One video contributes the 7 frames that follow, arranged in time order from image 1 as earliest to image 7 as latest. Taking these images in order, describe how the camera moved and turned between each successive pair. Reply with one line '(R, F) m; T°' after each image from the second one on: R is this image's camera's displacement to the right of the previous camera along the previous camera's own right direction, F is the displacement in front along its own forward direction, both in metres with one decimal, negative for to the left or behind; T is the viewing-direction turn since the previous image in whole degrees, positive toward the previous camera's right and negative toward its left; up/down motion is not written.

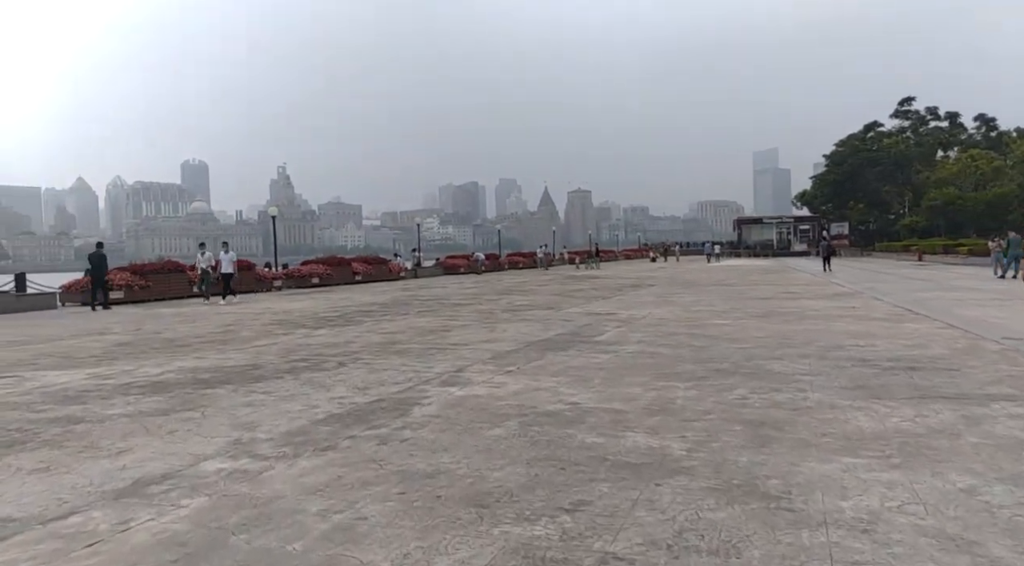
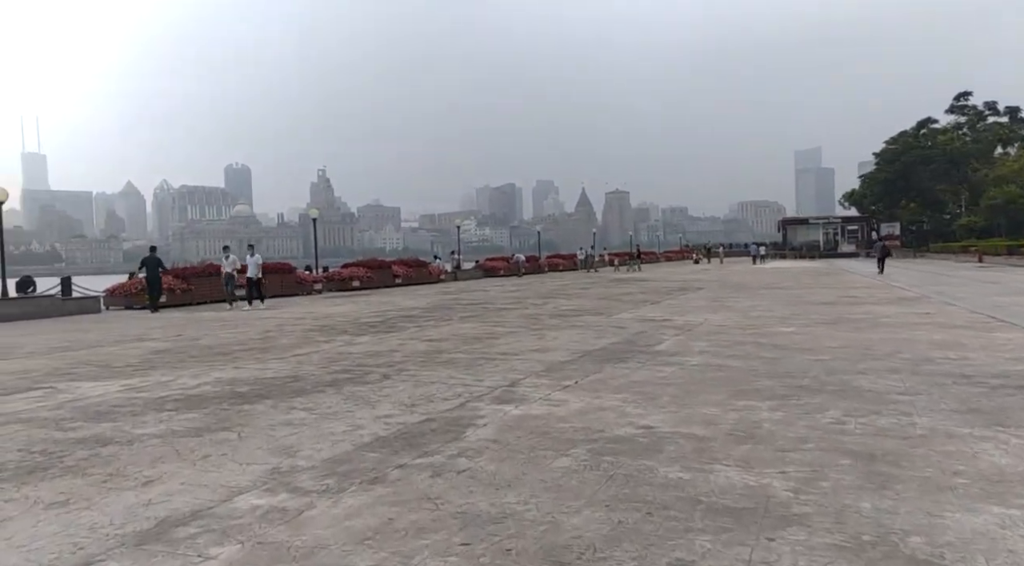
(-0.2, +0.6) m; -3°
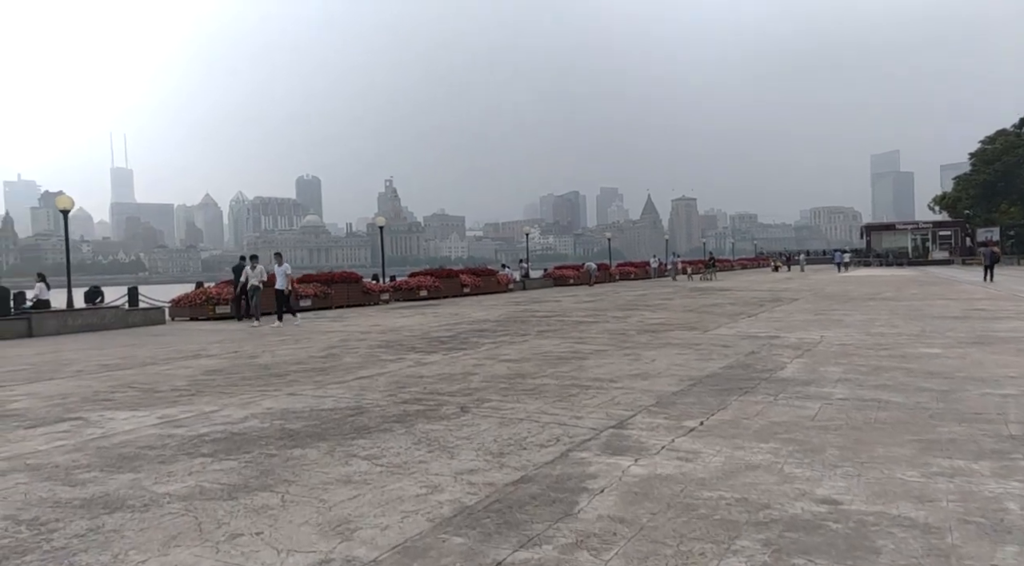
(-0.3, +1.3) m; -5°
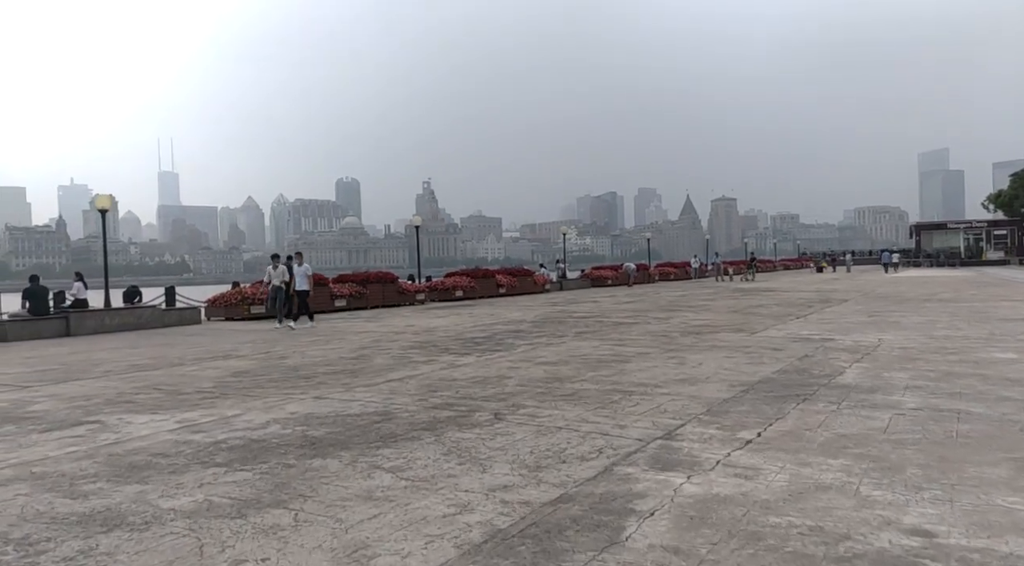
(0.0, +0.5) m; -3°
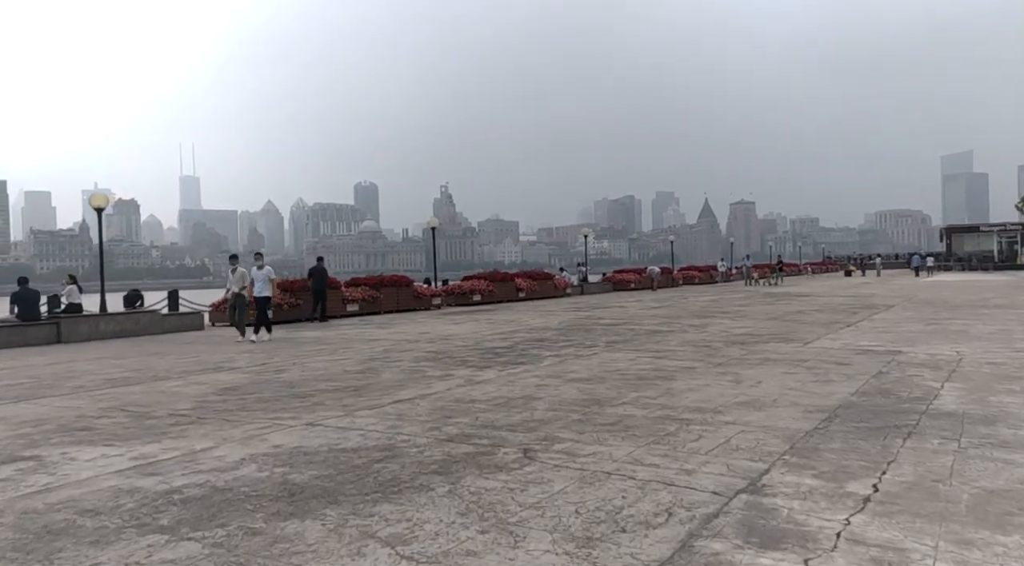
(-0.1, +1.2) m; -1°
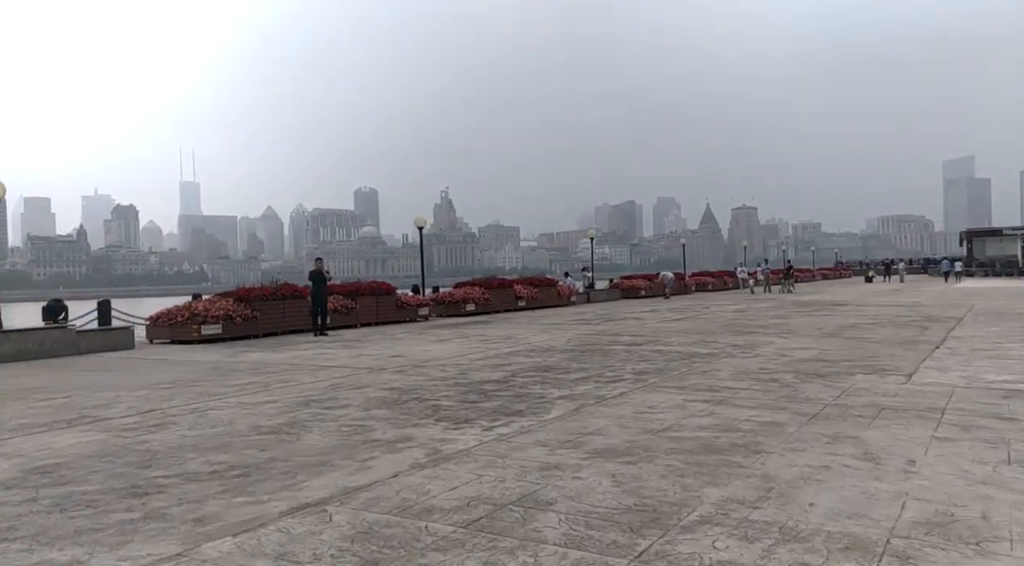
(+0.1, +3.1) m; 0°
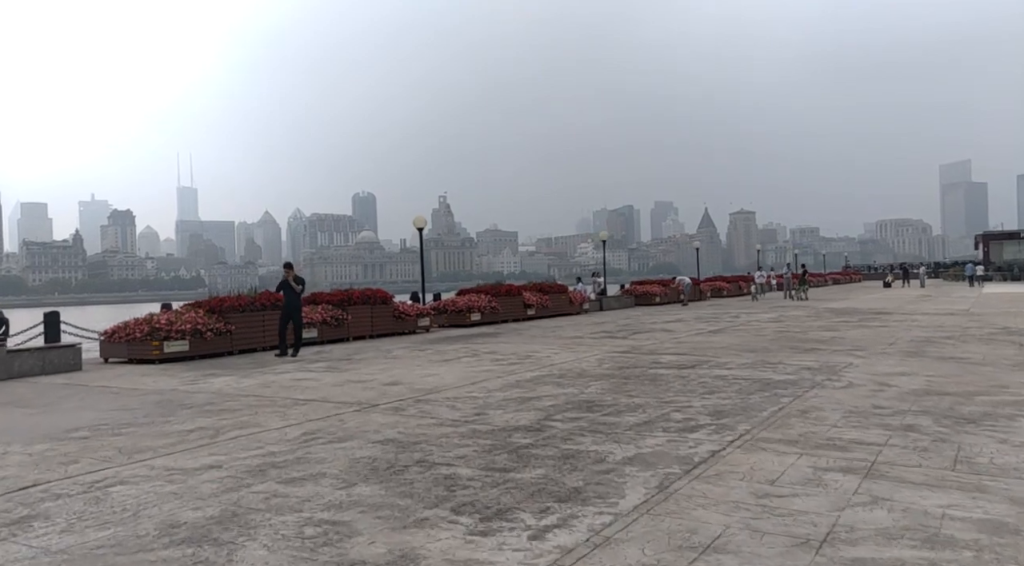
(-0.3, +2.3) m; 0°
